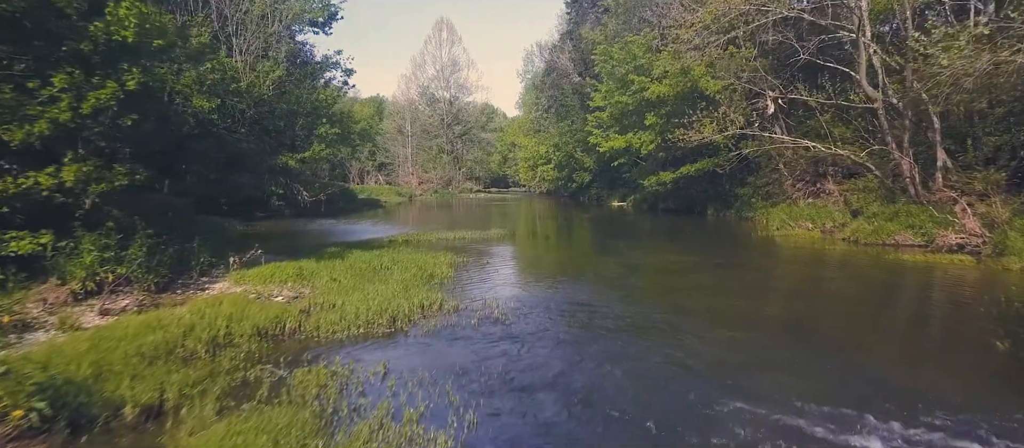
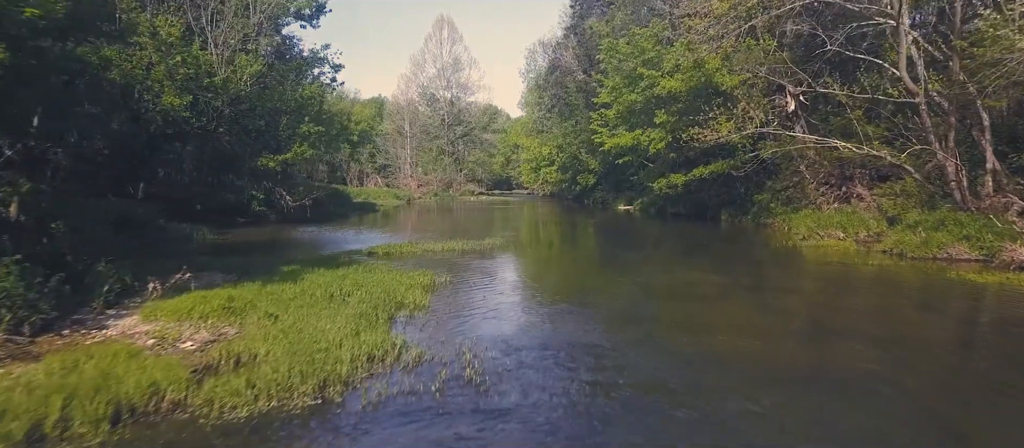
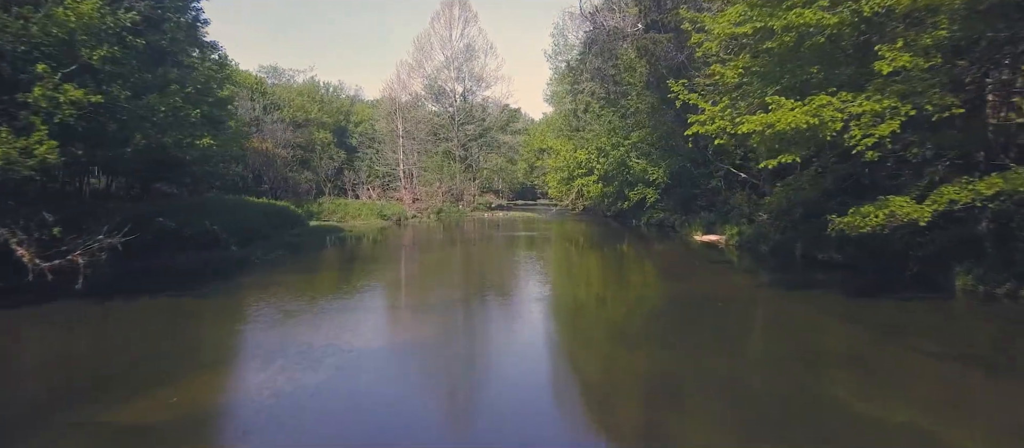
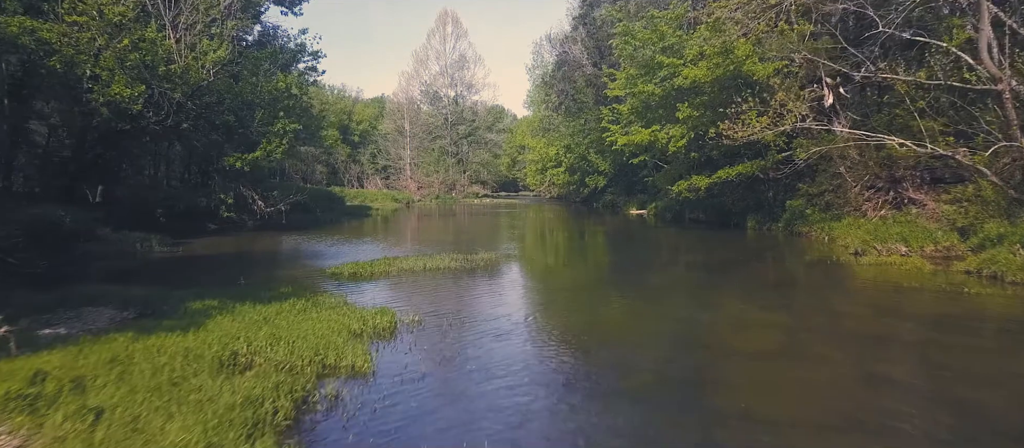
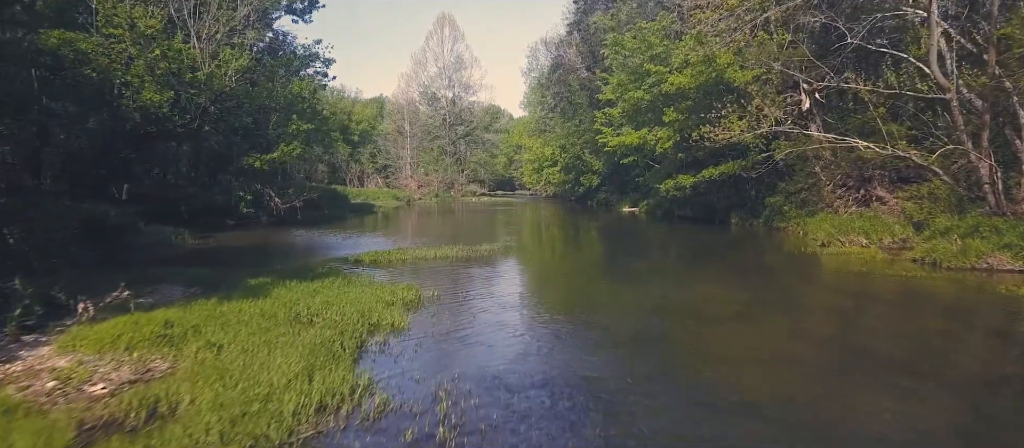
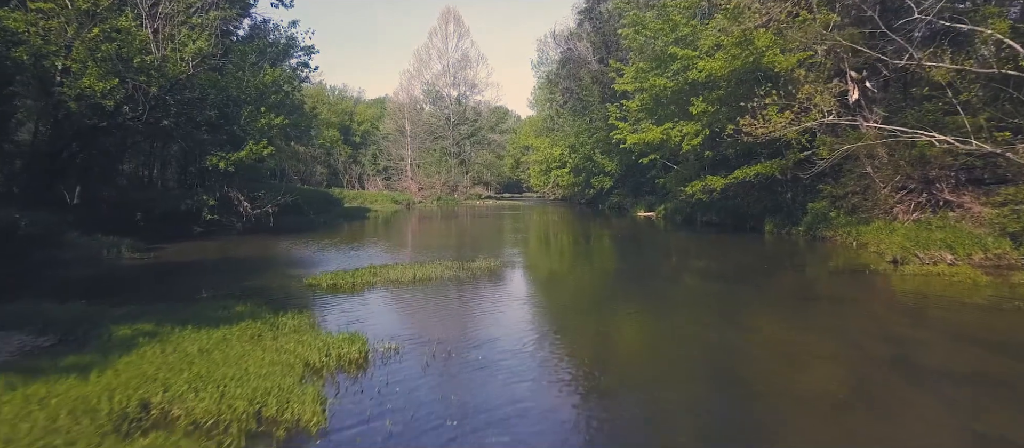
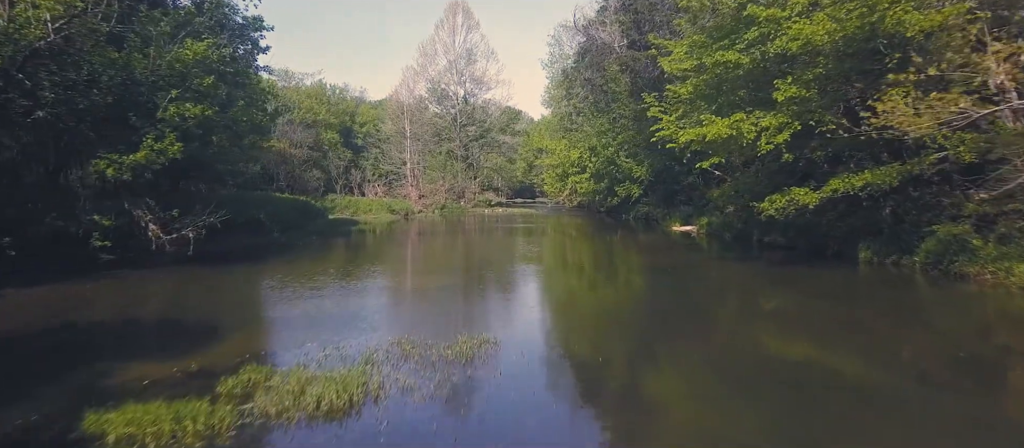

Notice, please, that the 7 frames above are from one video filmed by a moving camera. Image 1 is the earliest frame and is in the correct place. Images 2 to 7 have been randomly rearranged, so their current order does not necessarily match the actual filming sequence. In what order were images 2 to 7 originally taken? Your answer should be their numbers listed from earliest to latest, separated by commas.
2, 5, 4, 6, 7, 3
